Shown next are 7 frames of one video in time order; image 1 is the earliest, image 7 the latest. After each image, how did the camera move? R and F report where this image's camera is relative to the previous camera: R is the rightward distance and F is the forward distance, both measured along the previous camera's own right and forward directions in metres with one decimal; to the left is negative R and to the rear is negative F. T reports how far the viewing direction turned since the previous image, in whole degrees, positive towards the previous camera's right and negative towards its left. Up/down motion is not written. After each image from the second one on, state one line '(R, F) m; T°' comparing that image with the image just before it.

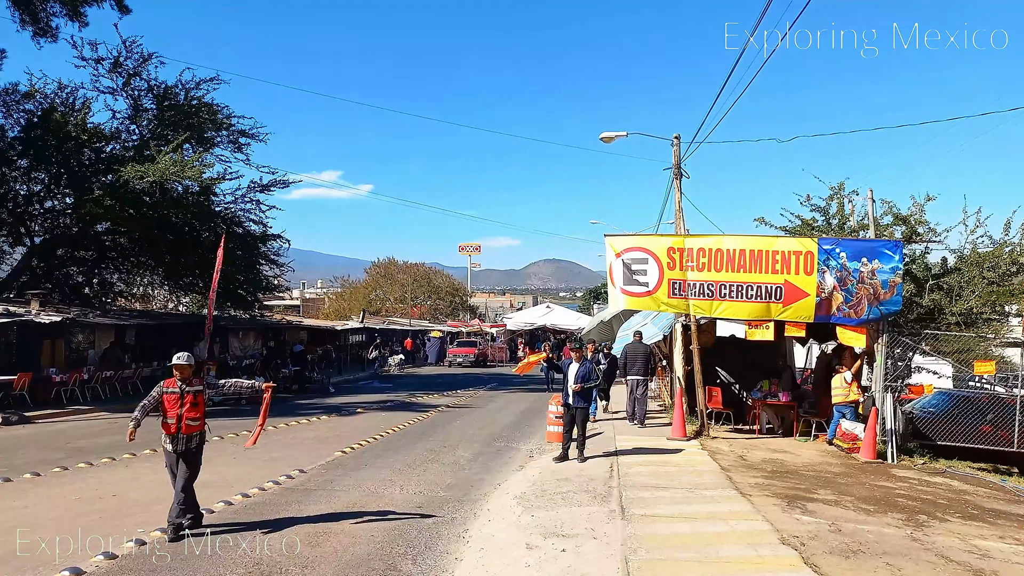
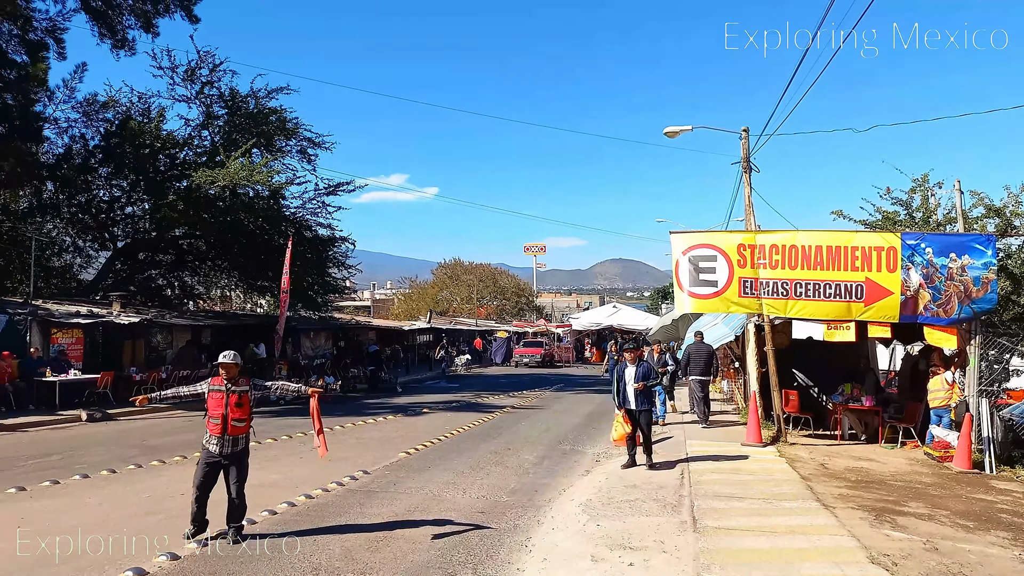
(0.0, +0.3) m; -5°
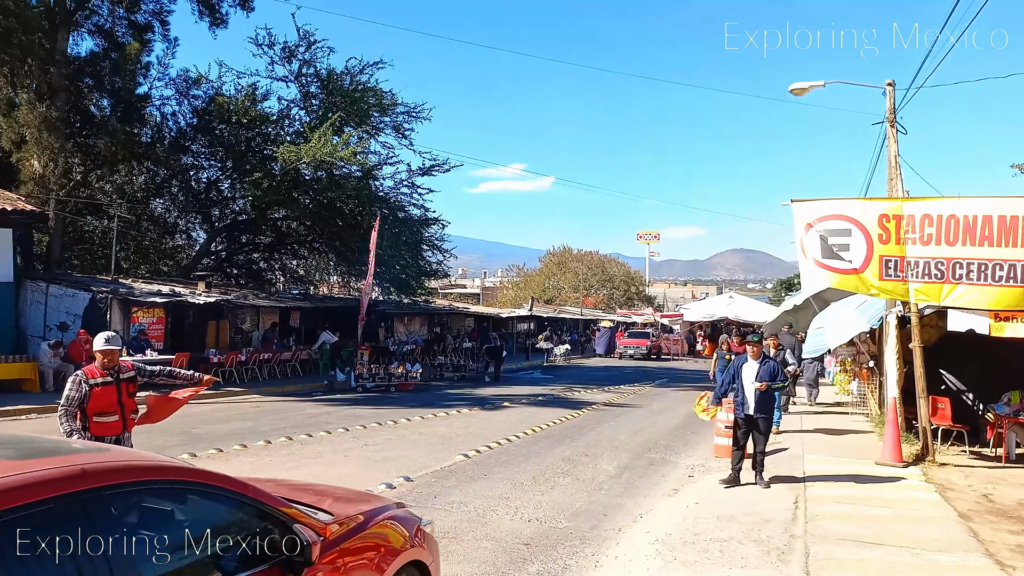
(+0.5, +1.8) m; -9°
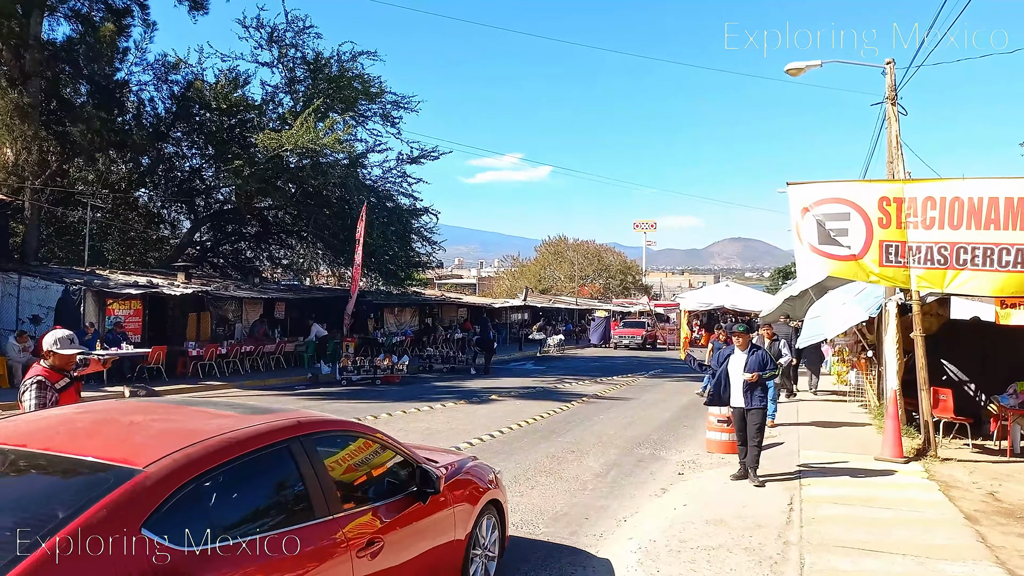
(+0.2, +0.5) m; 0°
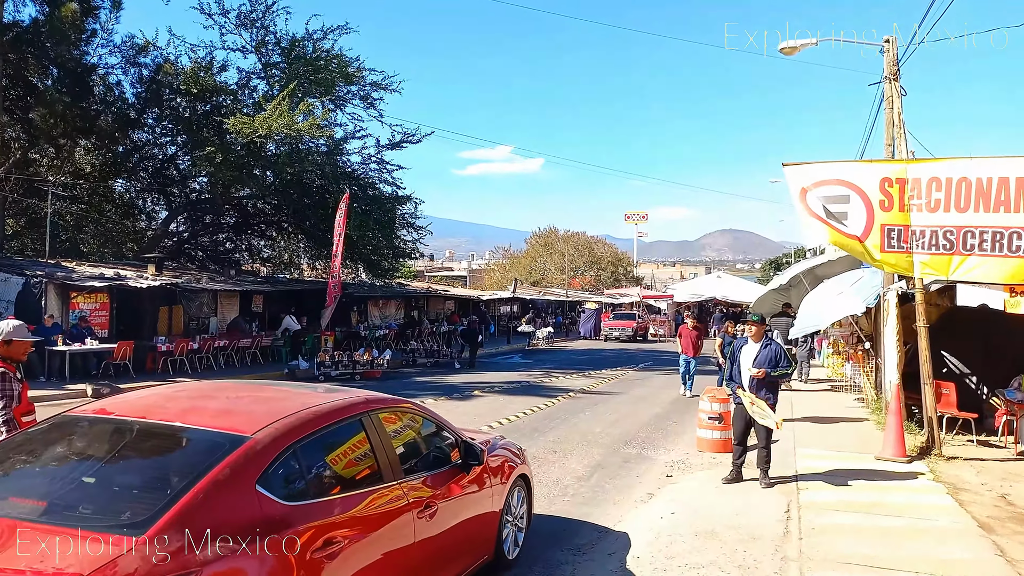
(+0.2, +0.7) m; +1°
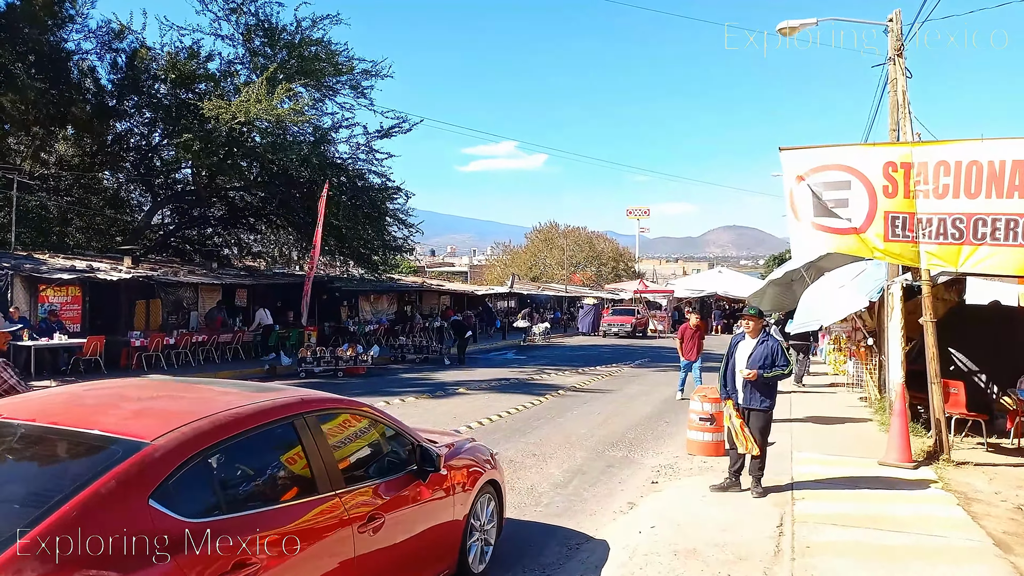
(+0.3, +0.7) m; 0°
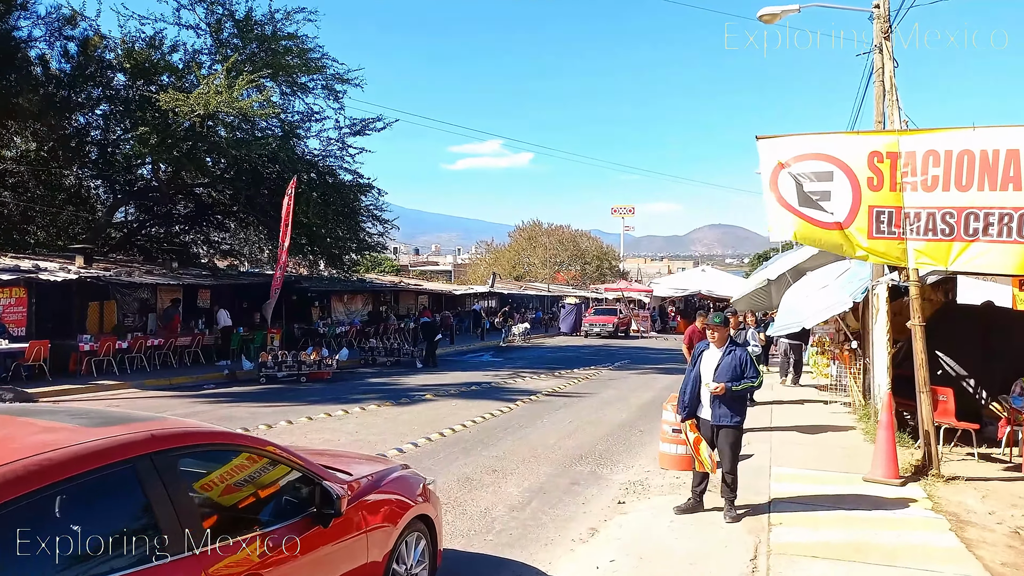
(+0.3, +0.7) m; +1°
